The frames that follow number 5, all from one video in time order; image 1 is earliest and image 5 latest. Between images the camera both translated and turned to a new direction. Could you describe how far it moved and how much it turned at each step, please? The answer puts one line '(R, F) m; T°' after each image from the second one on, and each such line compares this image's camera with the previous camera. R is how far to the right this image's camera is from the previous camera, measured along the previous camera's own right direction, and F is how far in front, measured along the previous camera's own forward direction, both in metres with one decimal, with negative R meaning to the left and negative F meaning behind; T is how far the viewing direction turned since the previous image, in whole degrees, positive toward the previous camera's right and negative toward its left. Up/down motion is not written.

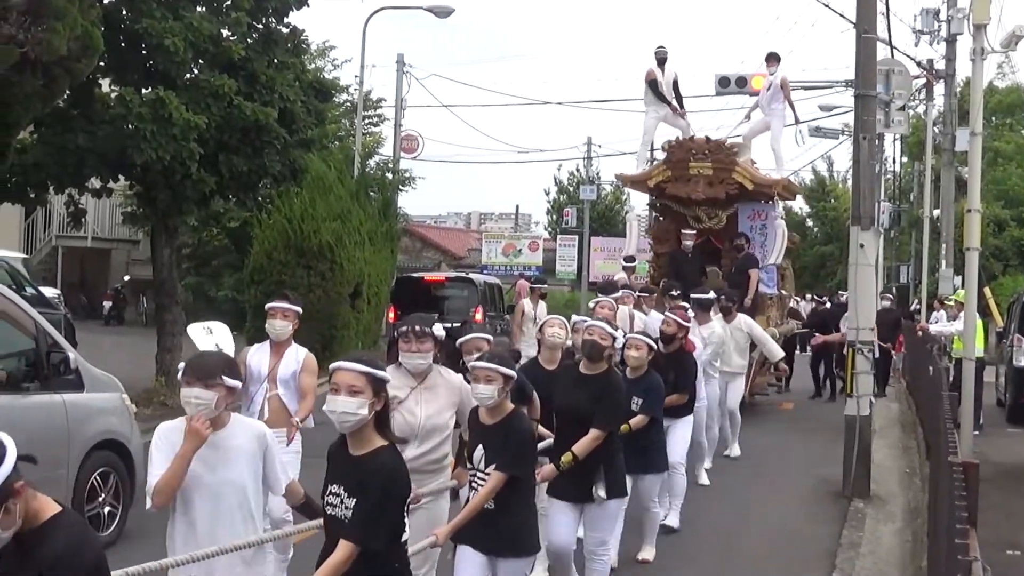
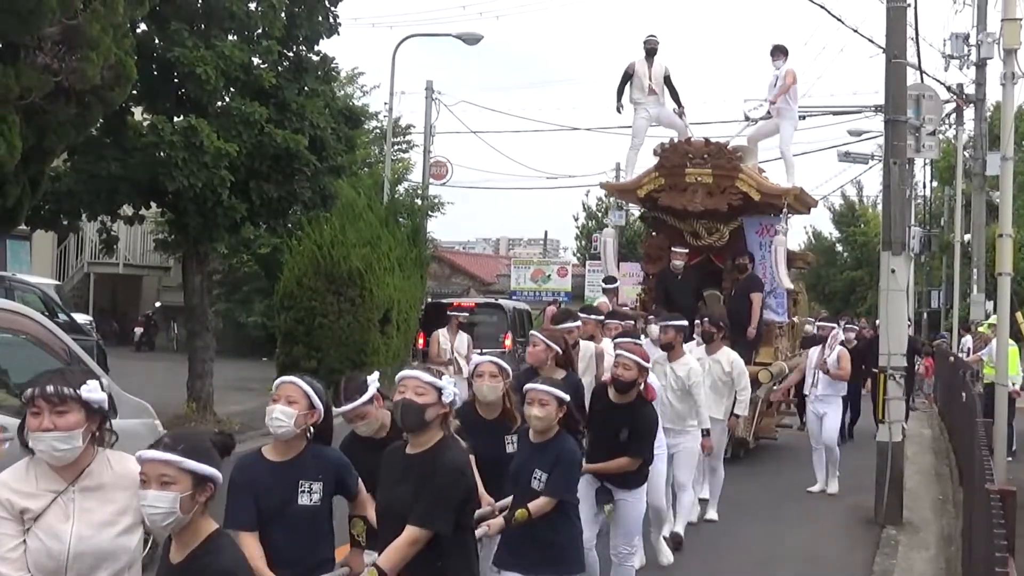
(-0.1, 0.0) m; -1°
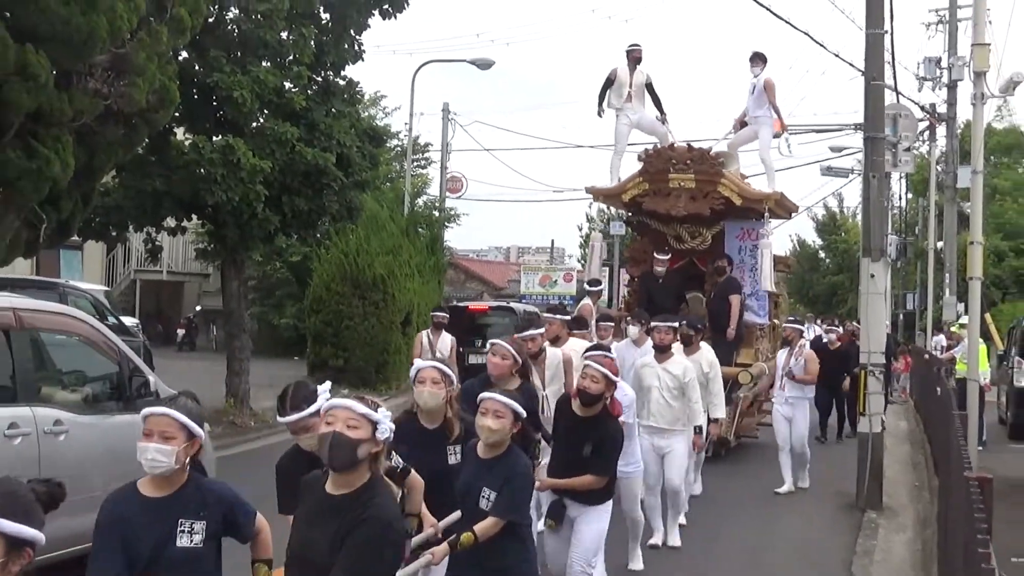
(0.0, -0.9) m; -1°
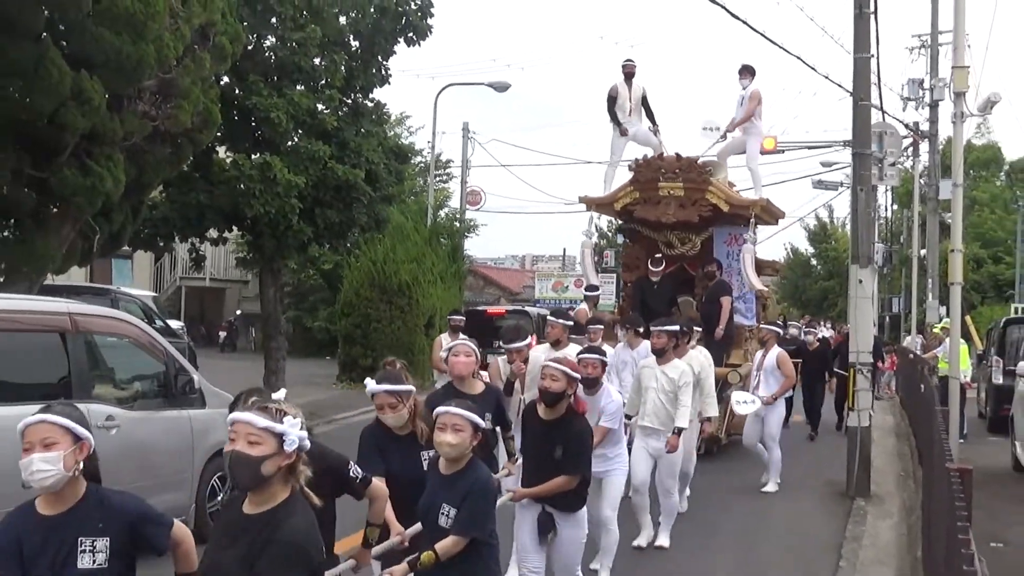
(0.0, -1.0) m; -1°
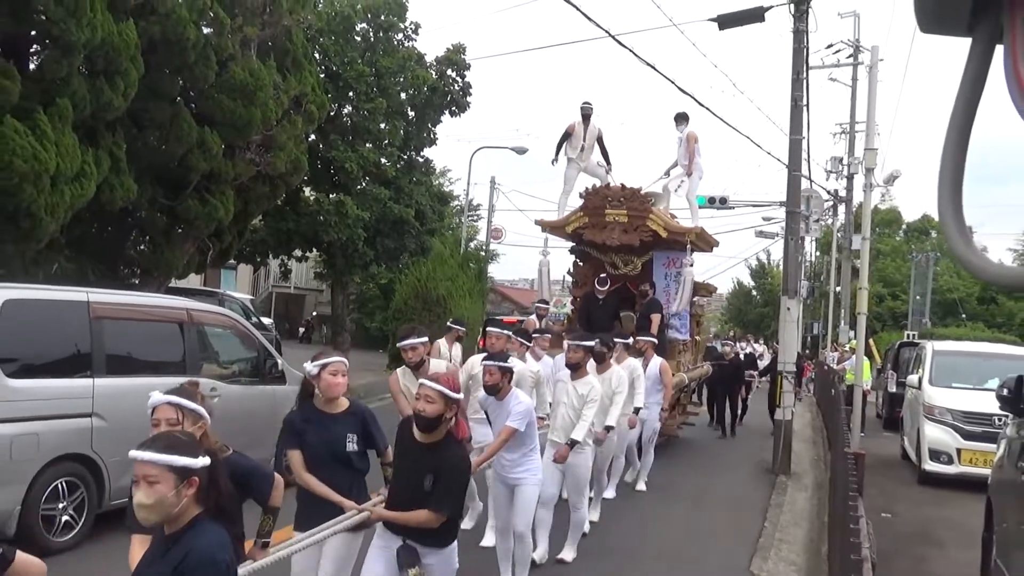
(+0.3, -3.8) m; -2°
